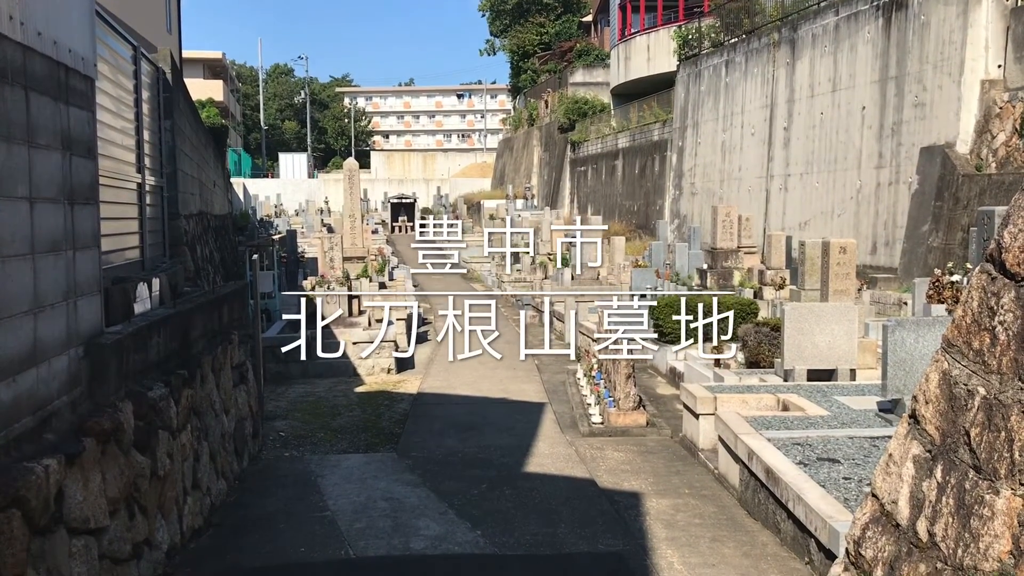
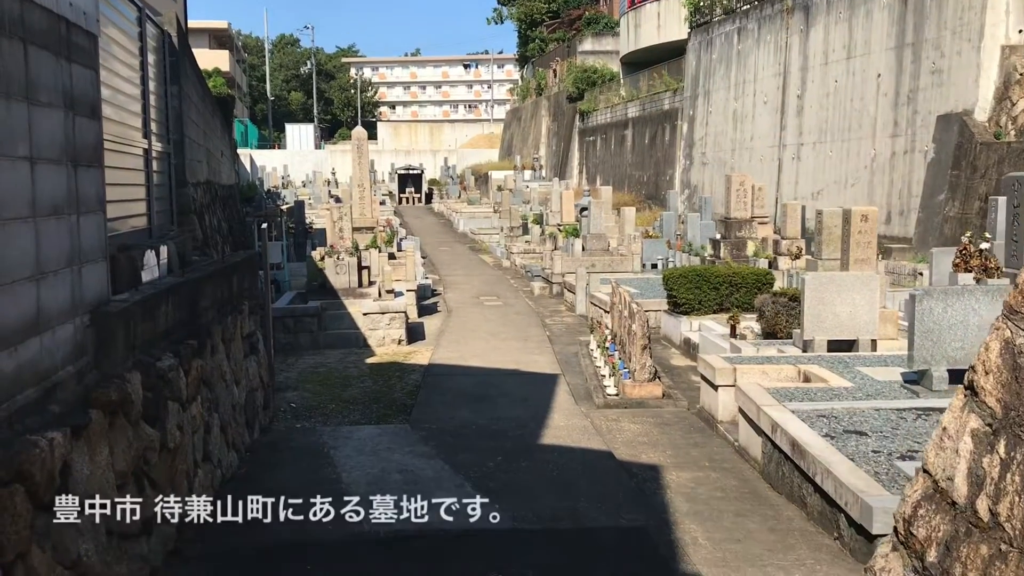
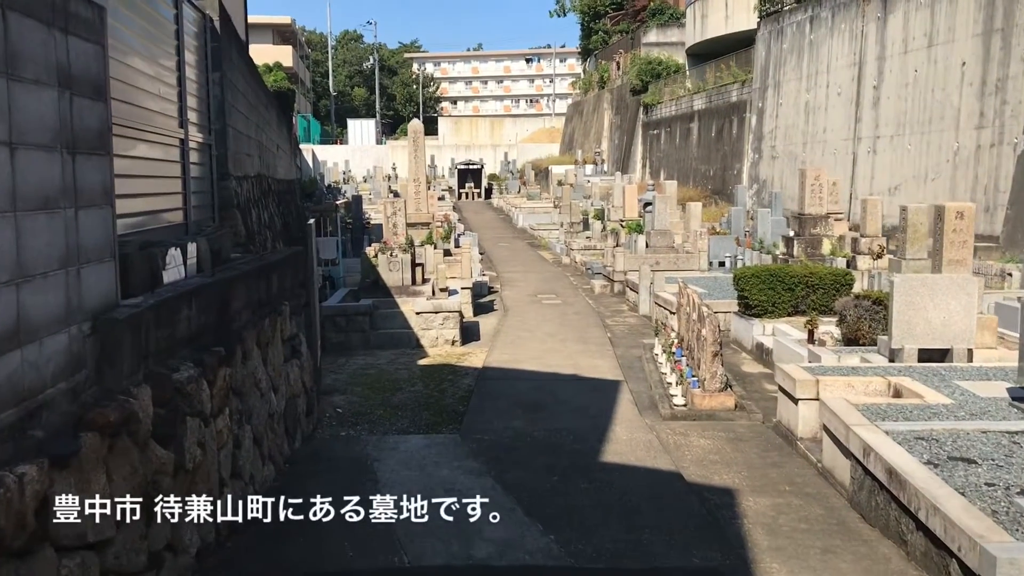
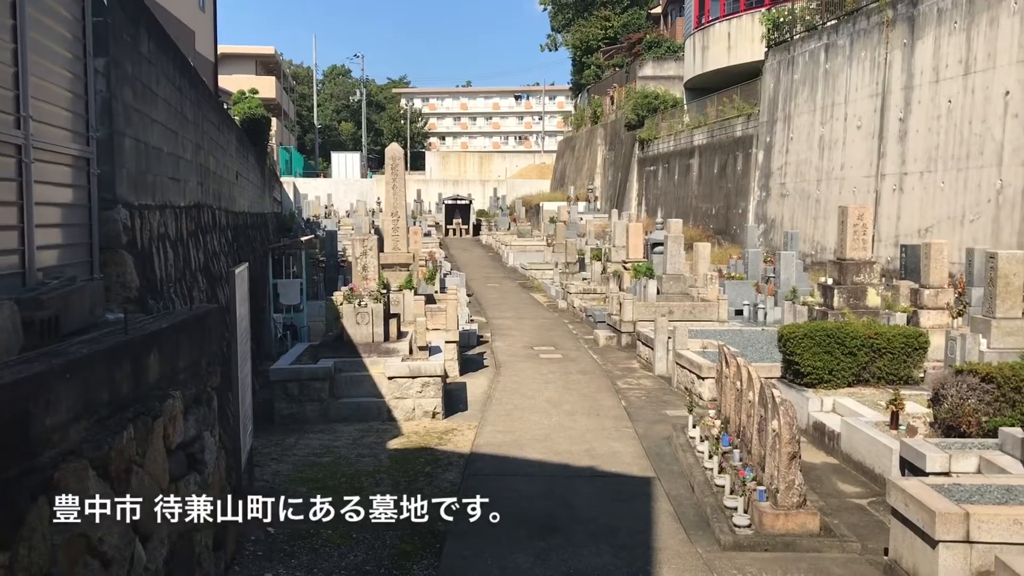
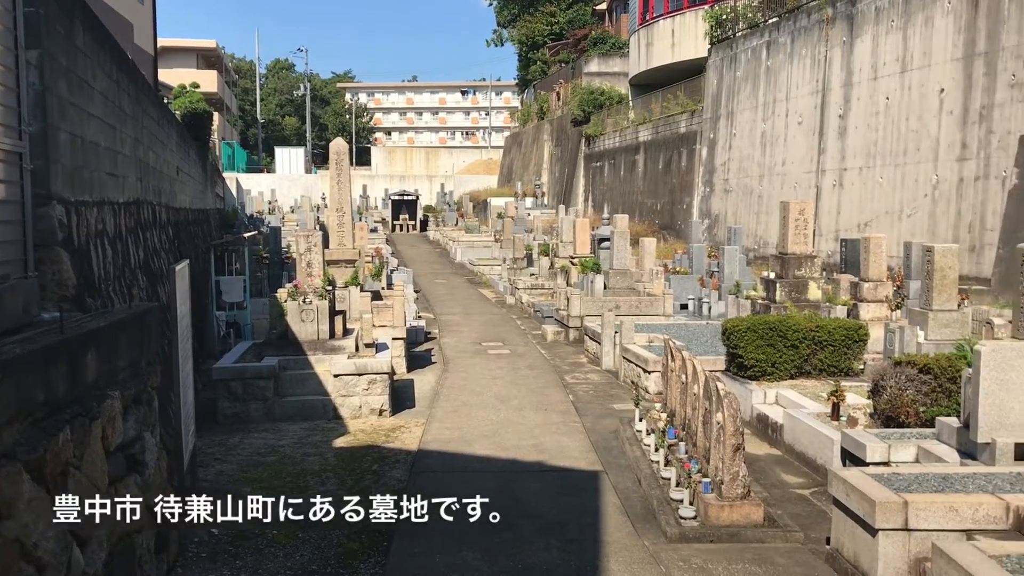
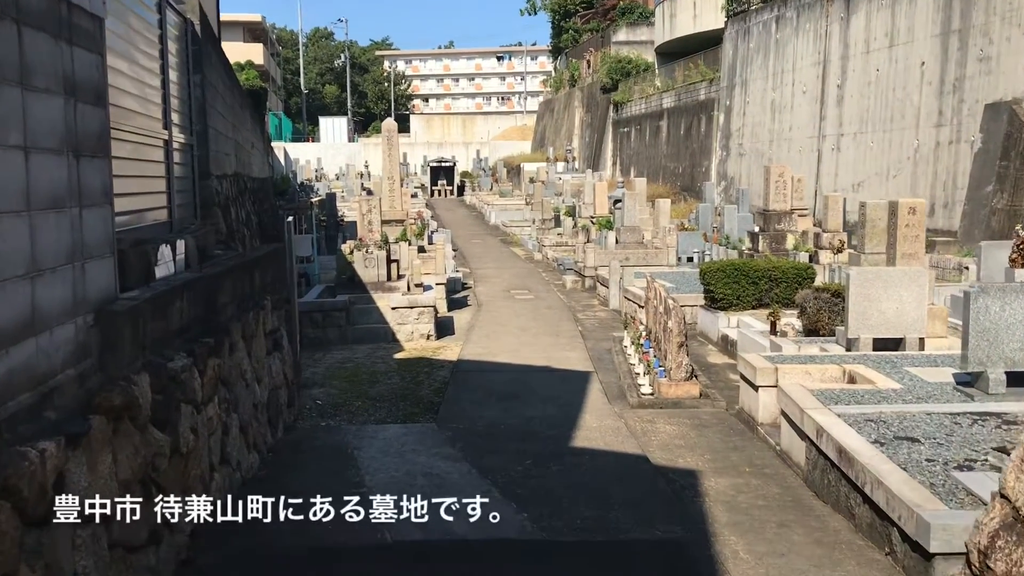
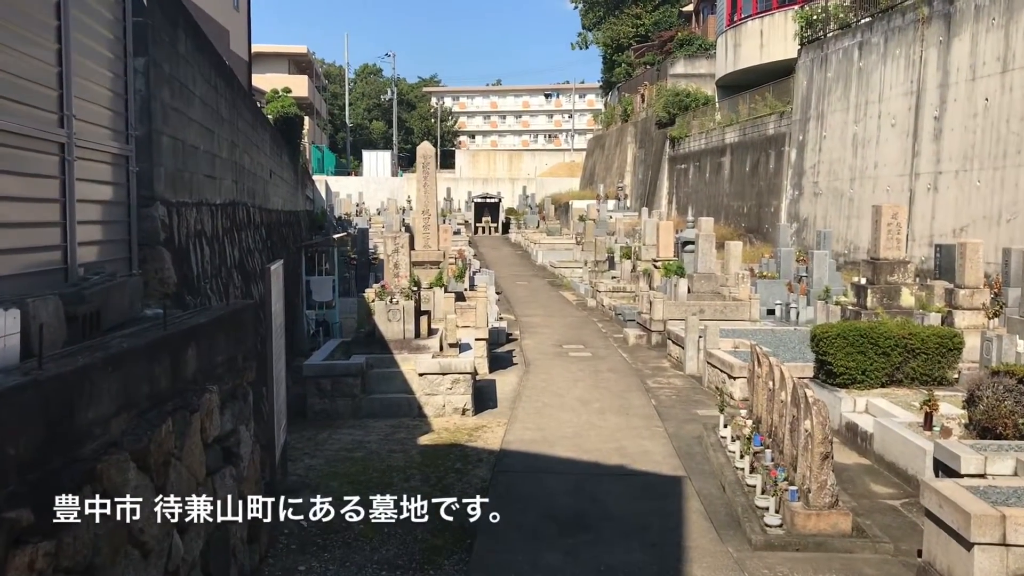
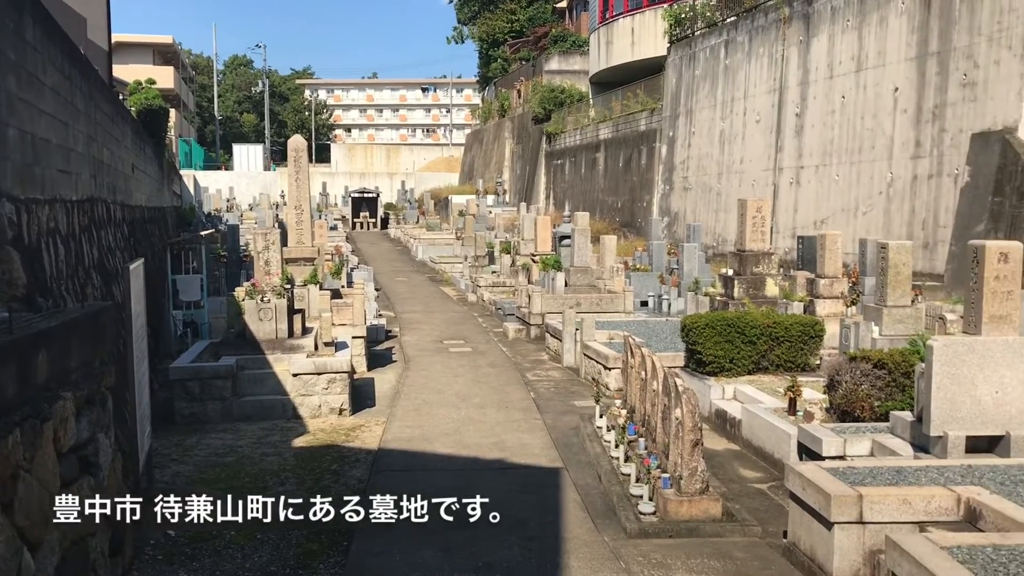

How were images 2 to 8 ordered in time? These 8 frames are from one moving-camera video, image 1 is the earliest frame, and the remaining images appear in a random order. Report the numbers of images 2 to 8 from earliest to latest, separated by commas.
2, 6, 3, 7, 4, 5, 8
